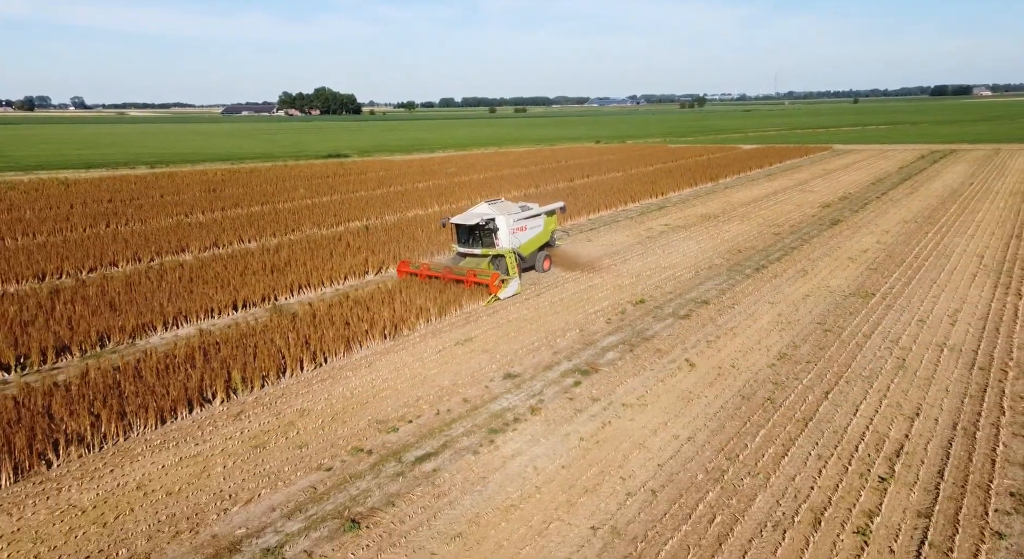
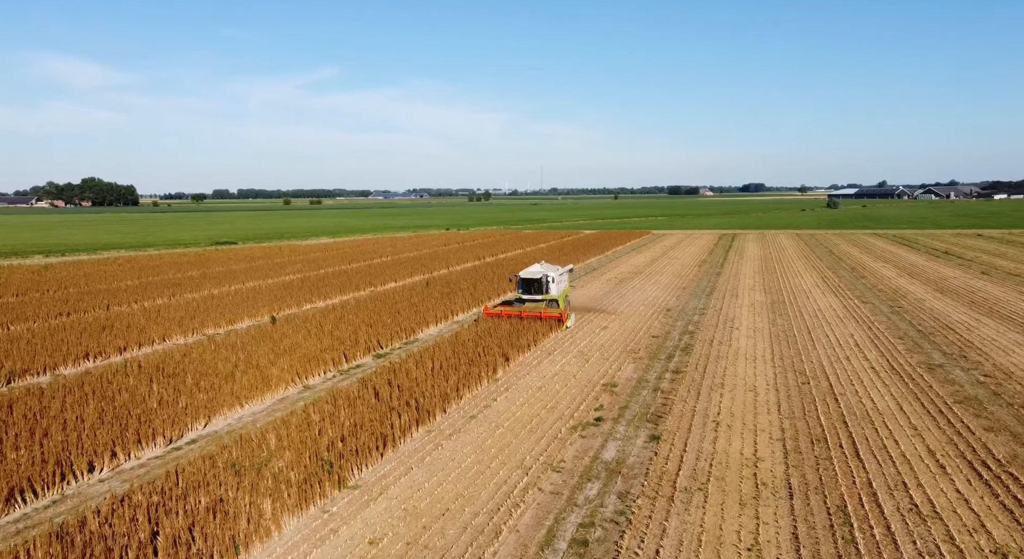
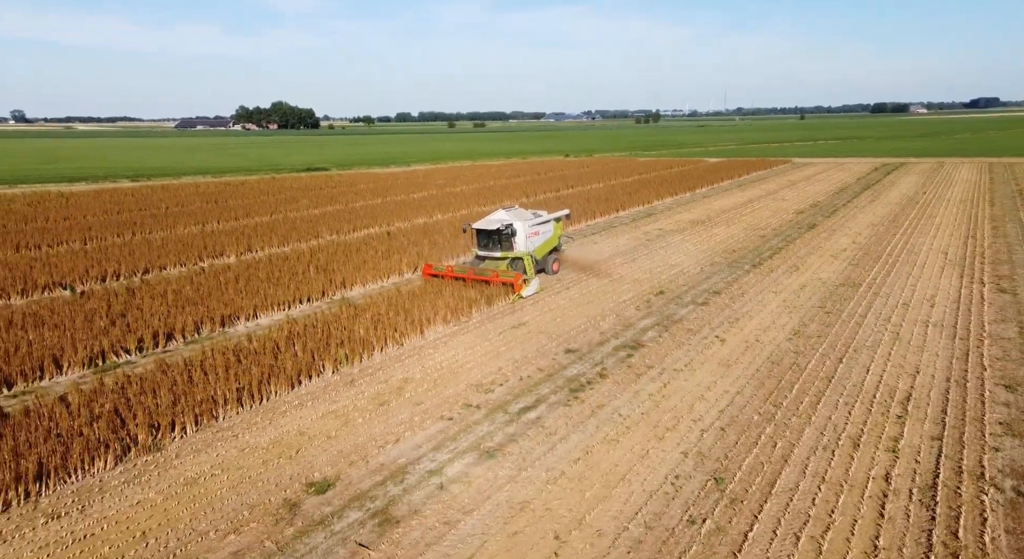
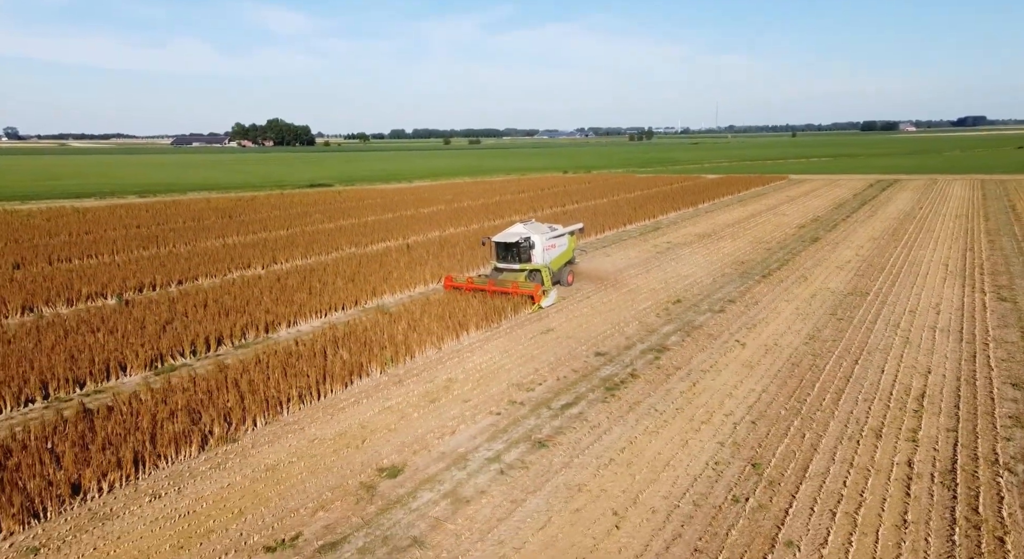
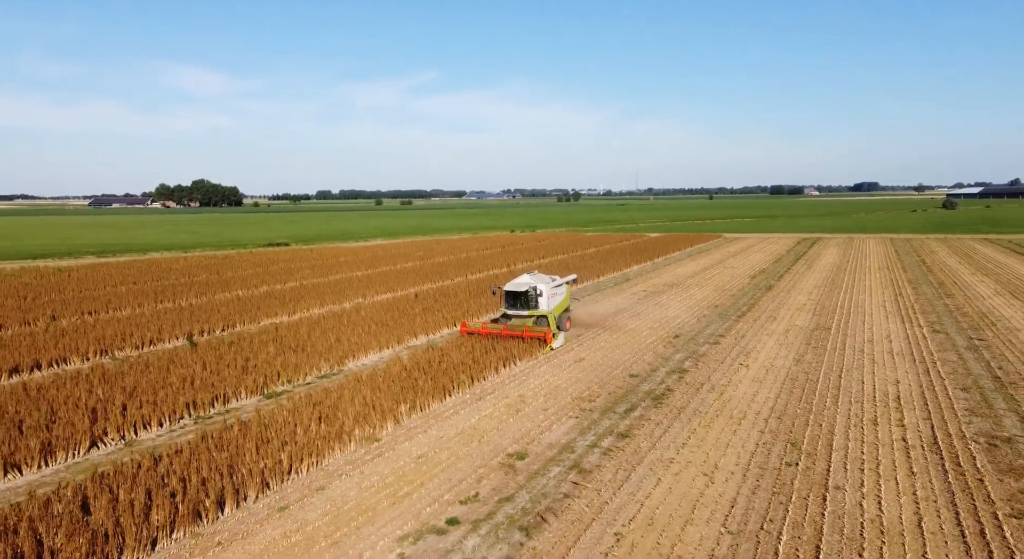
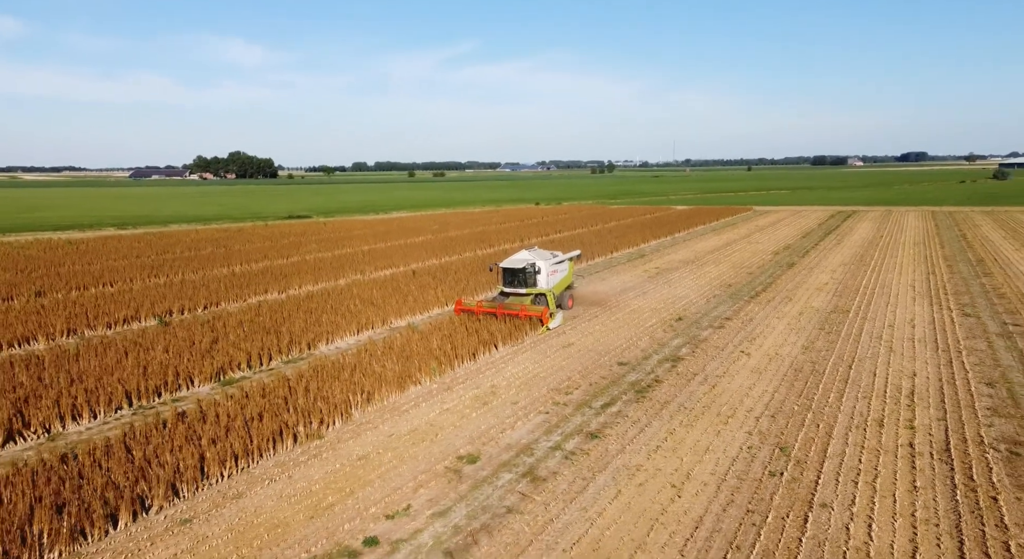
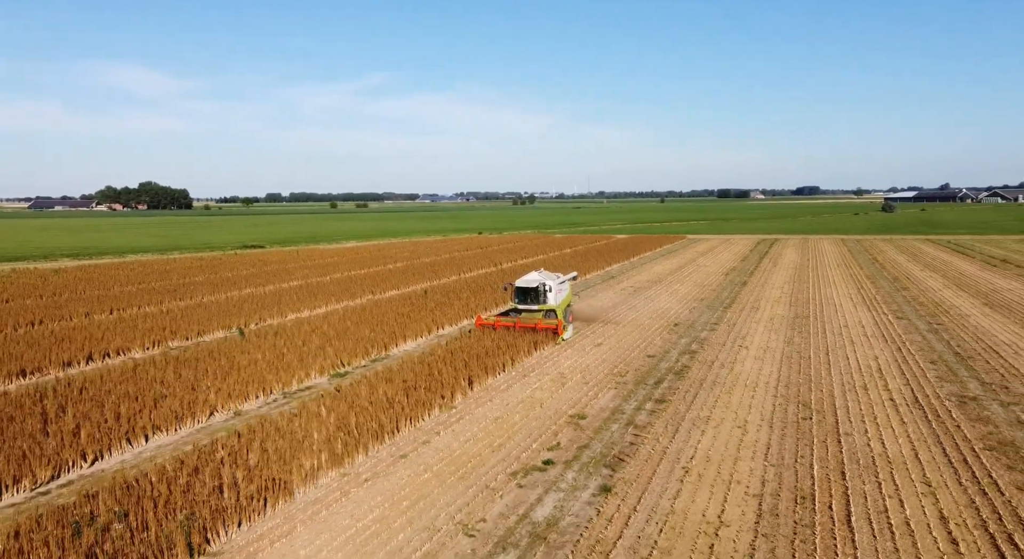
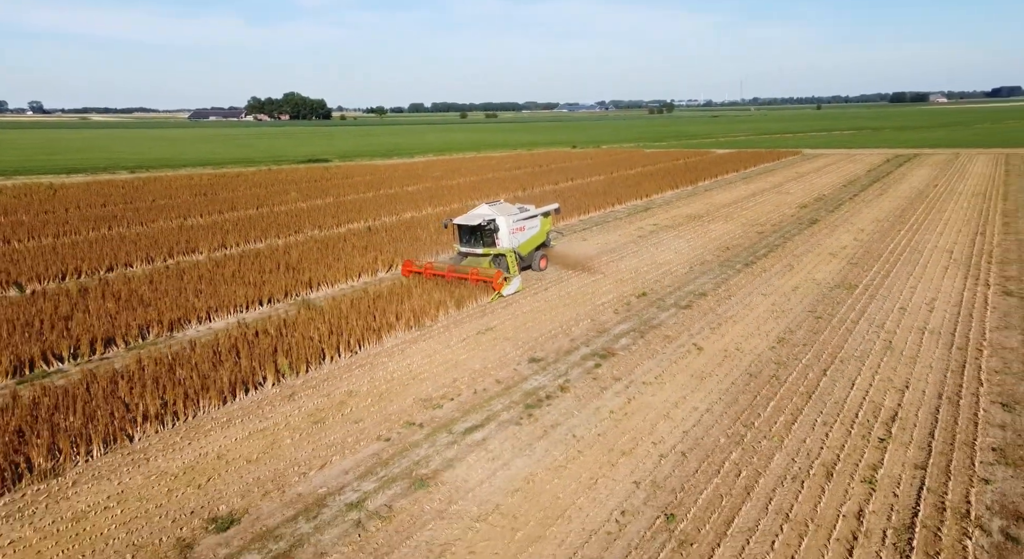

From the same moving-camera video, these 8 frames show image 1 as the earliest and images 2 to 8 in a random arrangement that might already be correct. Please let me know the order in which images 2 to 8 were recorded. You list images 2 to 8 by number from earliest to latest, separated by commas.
8, 3, 4, 6, 5, 7, 2
